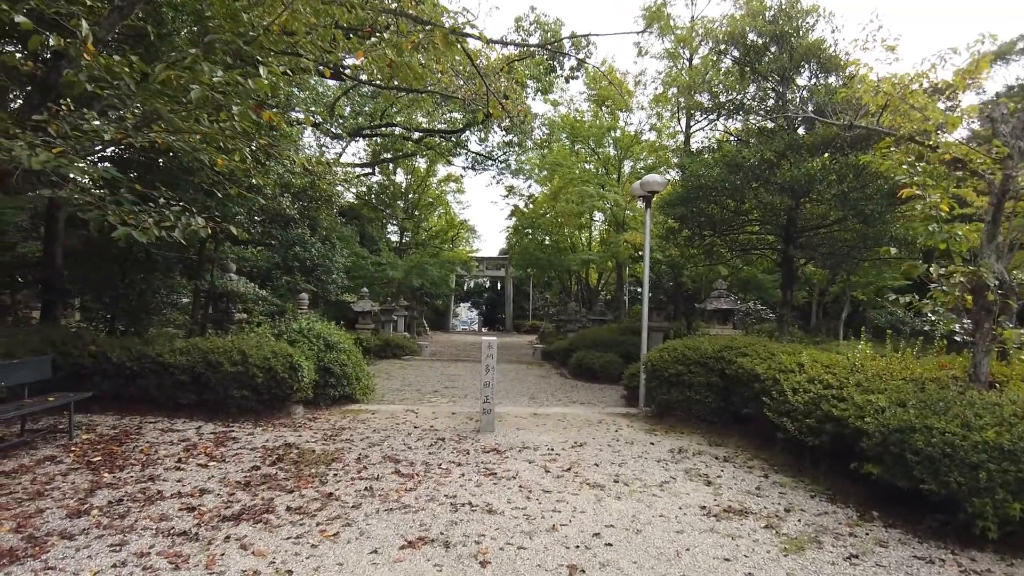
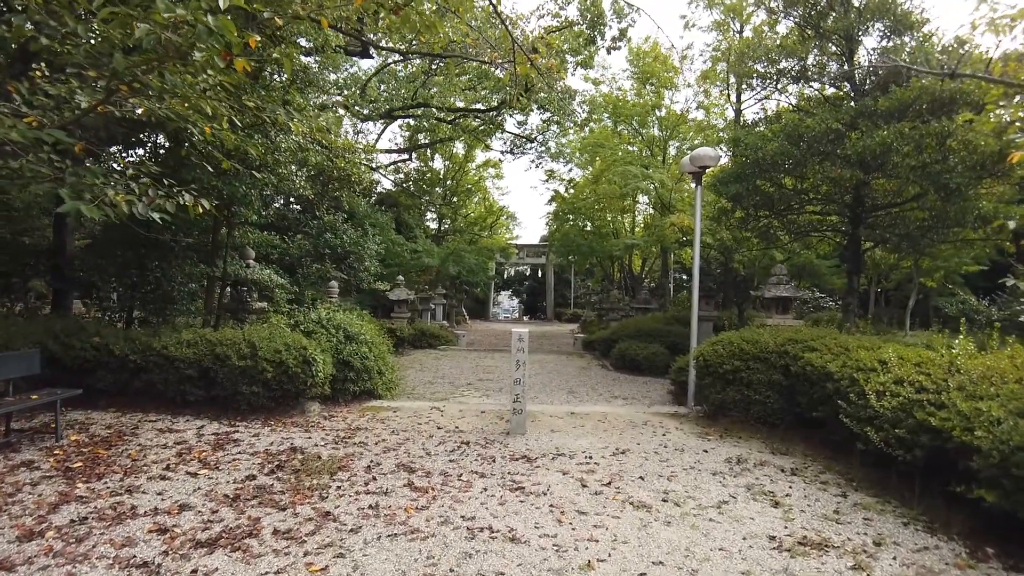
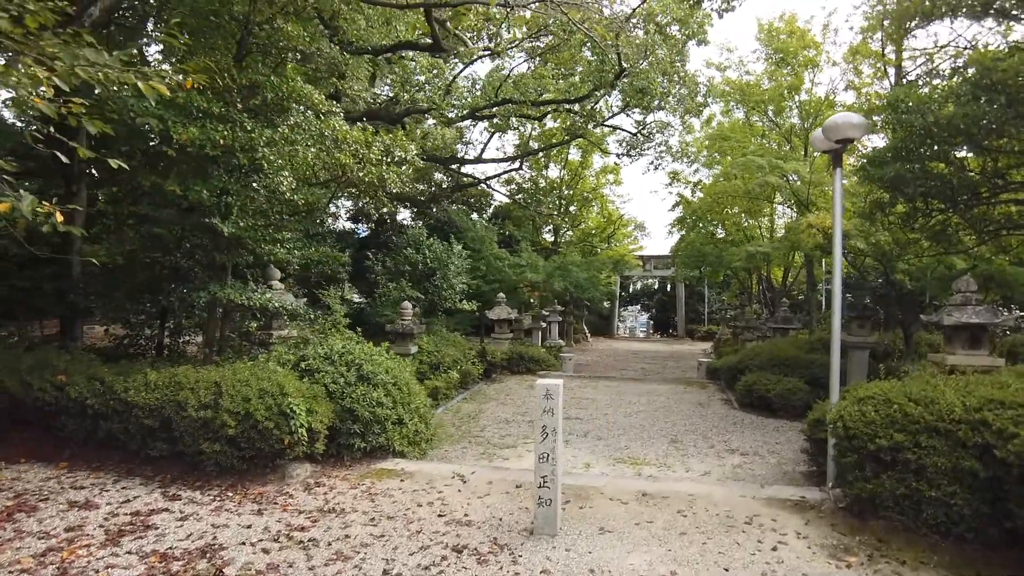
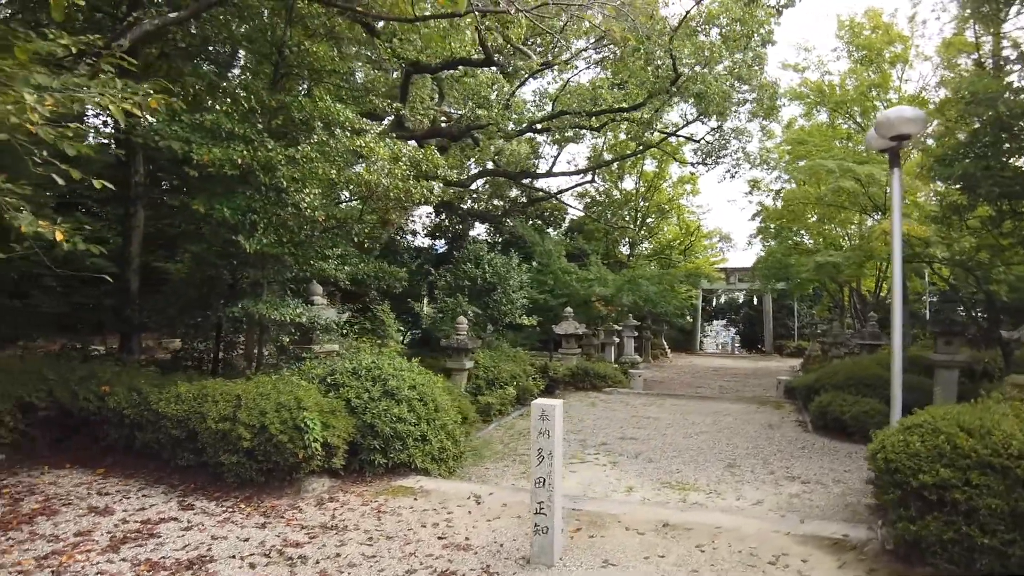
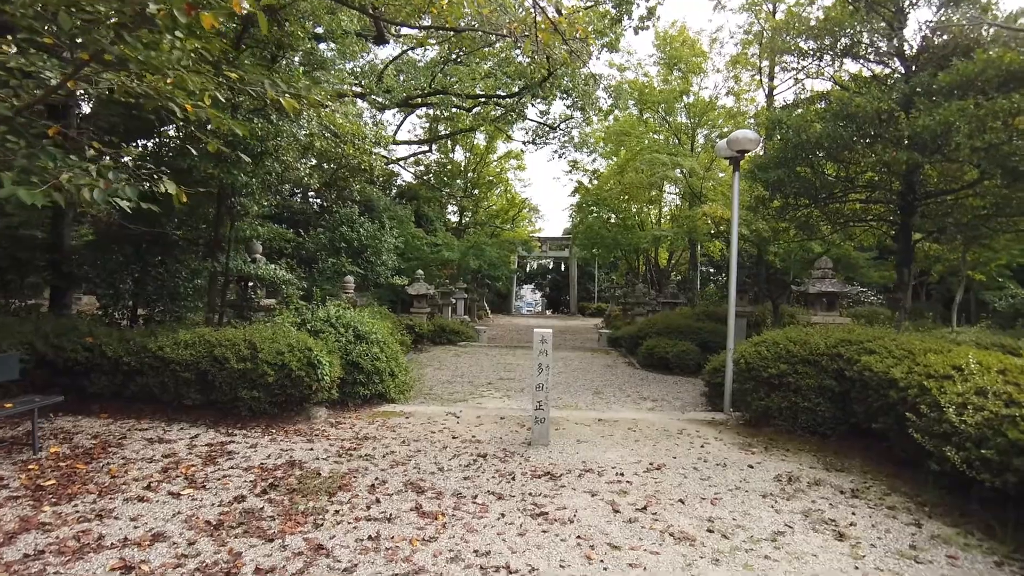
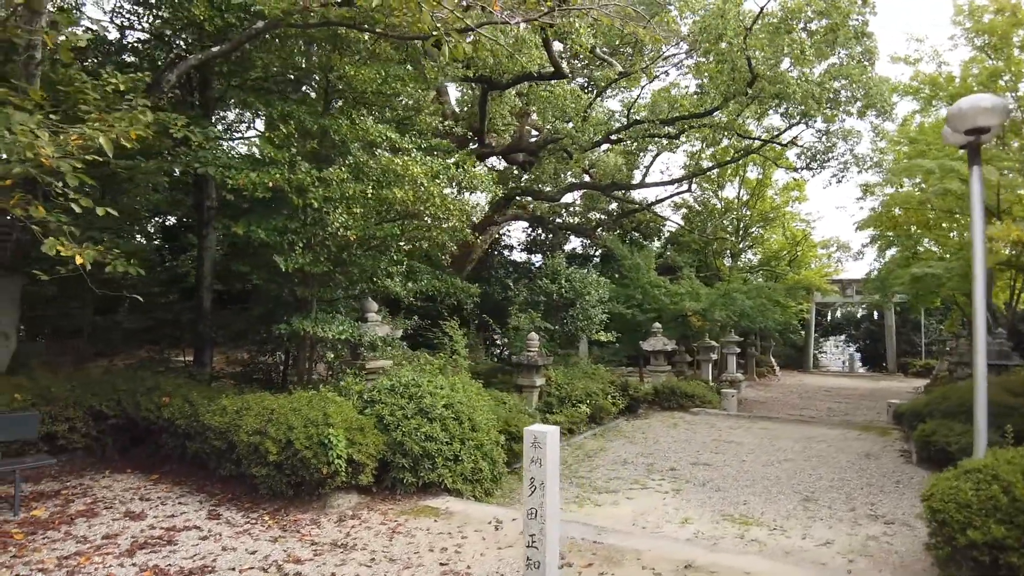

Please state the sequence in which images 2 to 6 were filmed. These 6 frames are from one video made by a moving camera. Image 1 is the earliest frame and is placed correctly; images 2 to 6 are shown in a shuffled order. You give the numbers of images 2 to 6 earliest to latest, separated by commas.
2, 5, 3, 4, 6
